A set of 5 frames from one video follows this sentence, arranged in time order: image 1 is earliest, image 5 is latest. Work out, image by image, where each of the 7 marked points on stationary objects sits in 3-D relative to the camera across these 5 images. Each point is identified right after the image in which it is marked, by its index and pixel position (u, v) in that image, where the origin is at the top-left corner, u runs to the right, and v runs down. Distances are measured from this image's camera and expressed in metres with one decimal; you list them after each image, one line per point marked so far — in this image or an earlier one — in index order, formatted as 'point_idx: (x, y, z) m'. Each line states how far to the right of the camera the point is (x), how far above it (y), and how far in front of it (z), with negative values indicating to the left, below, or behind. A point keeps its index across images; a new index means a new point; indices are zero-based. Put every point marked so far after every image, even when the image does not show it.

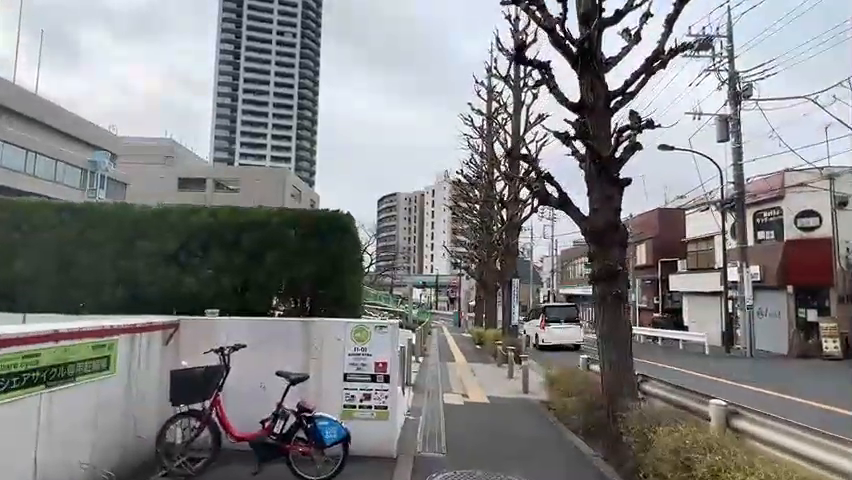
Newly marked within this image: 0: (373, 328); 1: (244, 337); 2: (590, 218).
0: (-0.7, -1.1, +6.3) m
1: (-2.3, -1.2, +6.3) m
2: (+2.4, +0.3, +7.4) m
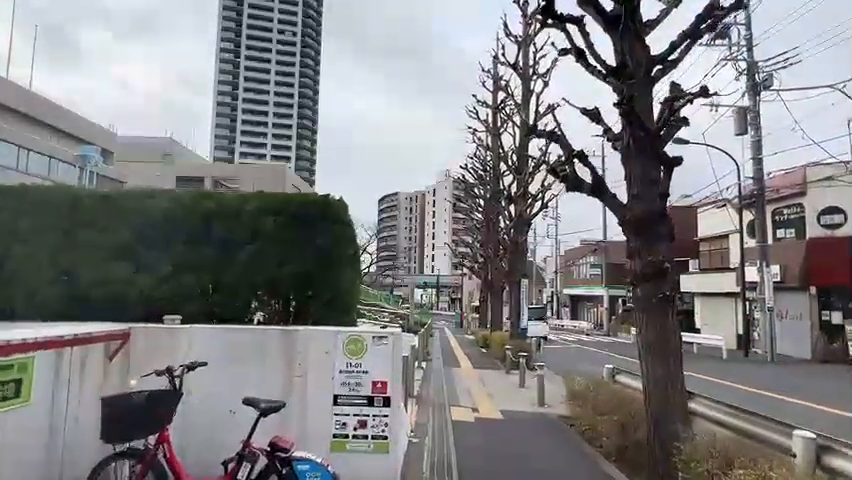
0: (-0.6, -1.0, +5.1) m
1: (-2.2, -1.1, +5.1) m
2: (+2.5, +0.4, +6.2) m
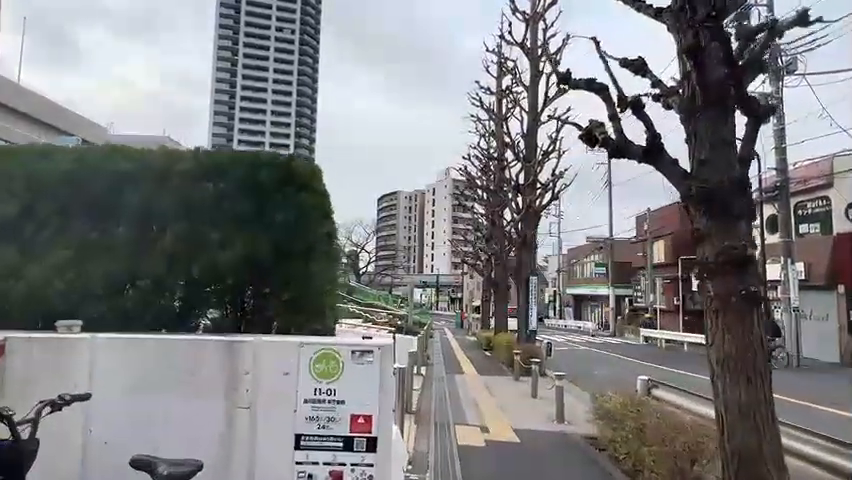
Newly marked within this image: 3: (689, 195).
0: (-0.6, -0.8, +3.5) m
1: (-2.2, -0.9, +3.6) m
2: (+2.5, +0.6, +4.7) m
3: (+2.4, +0.4, +4.6) m
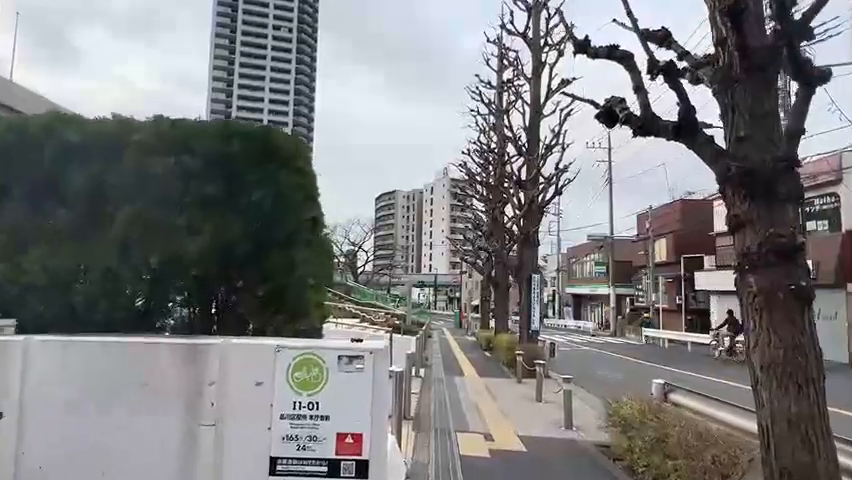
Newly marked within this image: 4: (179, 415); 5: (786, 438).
0: (-0.5, -0.7, +3.0) m
1: (-2.1, -0.8, +3.0) m
2: (+2.5, +0.7, +4.1) m
3: (+2.4, +0.5, +4.1) m
4: (-1.5, -1.0, +3.0) m
5: (+2.7, -1.5, +3.7) m
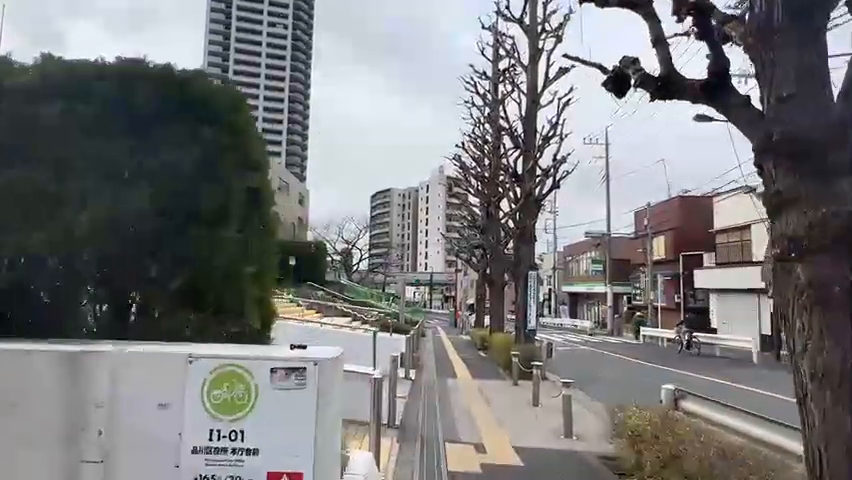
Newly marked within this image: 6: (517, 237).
0: (-0.7, -0.6, +2.2) m
1: (-2.3, -0.7, +2.2) m
2: (+2.3, +0.8, +3.4) m
3: (+2.3, +0.6, +3.3) m
4: (-1.6, -0.9, +2.2) m
5: (+2.5, -1.4, +3.0) m
6: (+2.8, +0.1, +15.4) m
